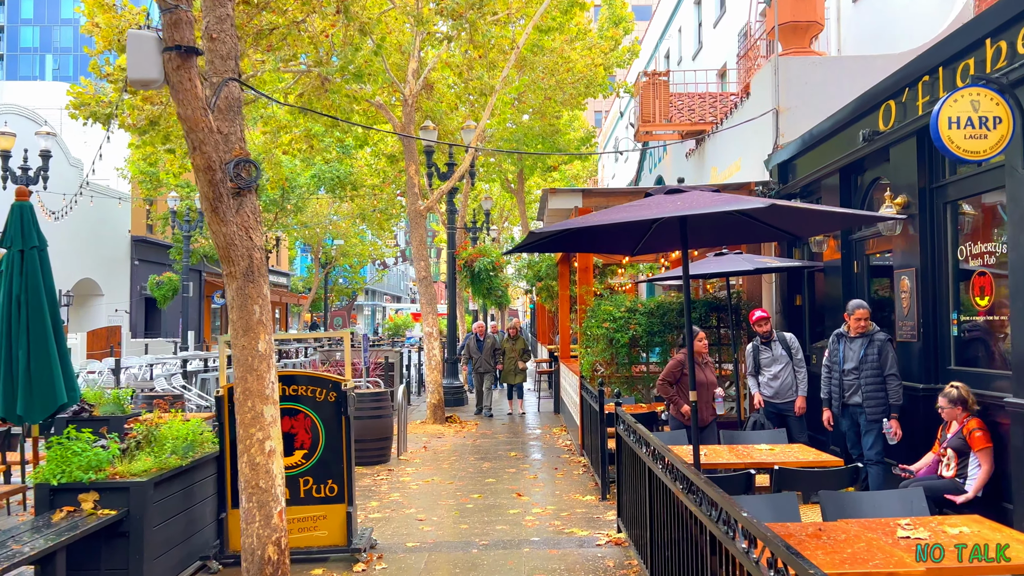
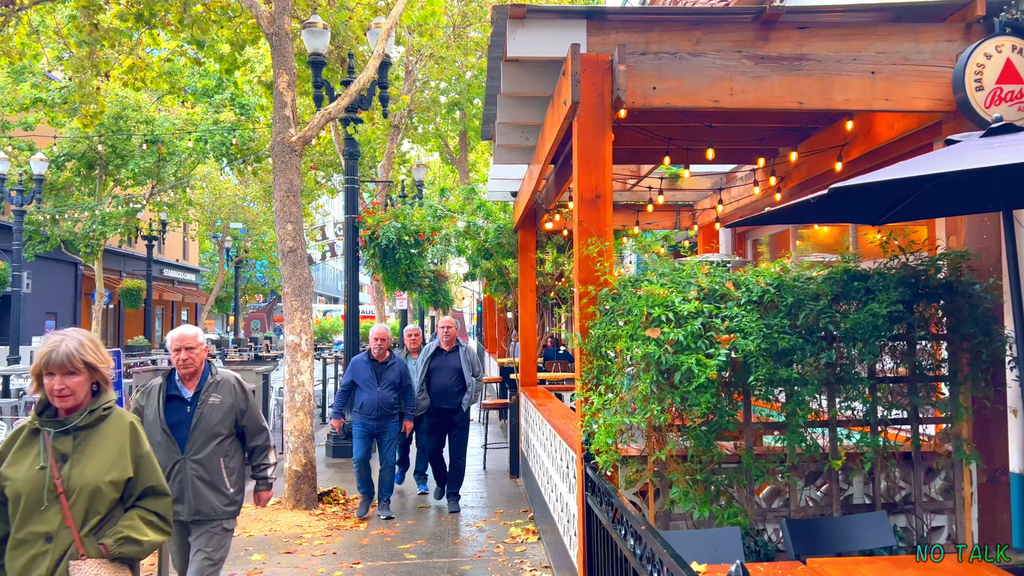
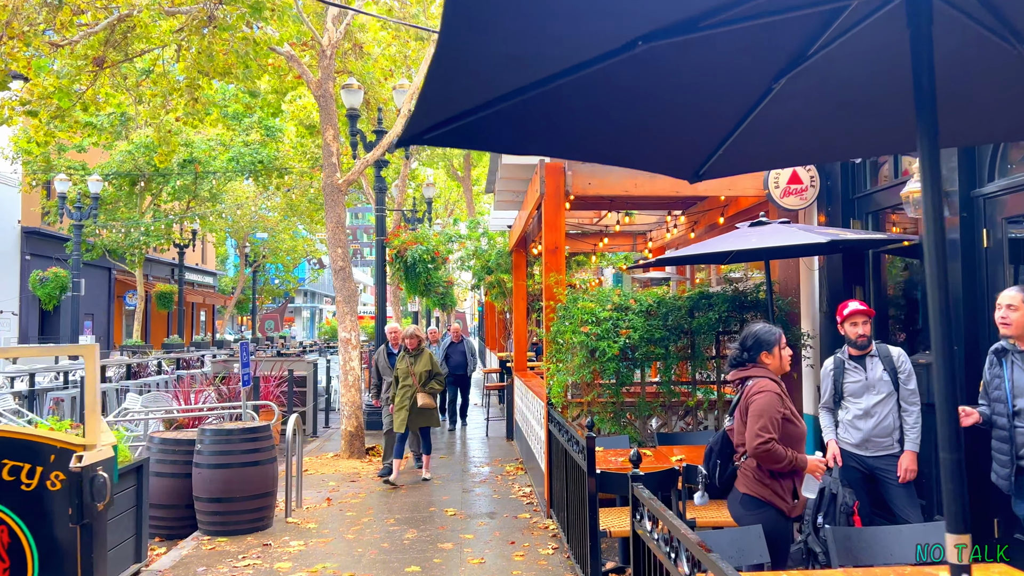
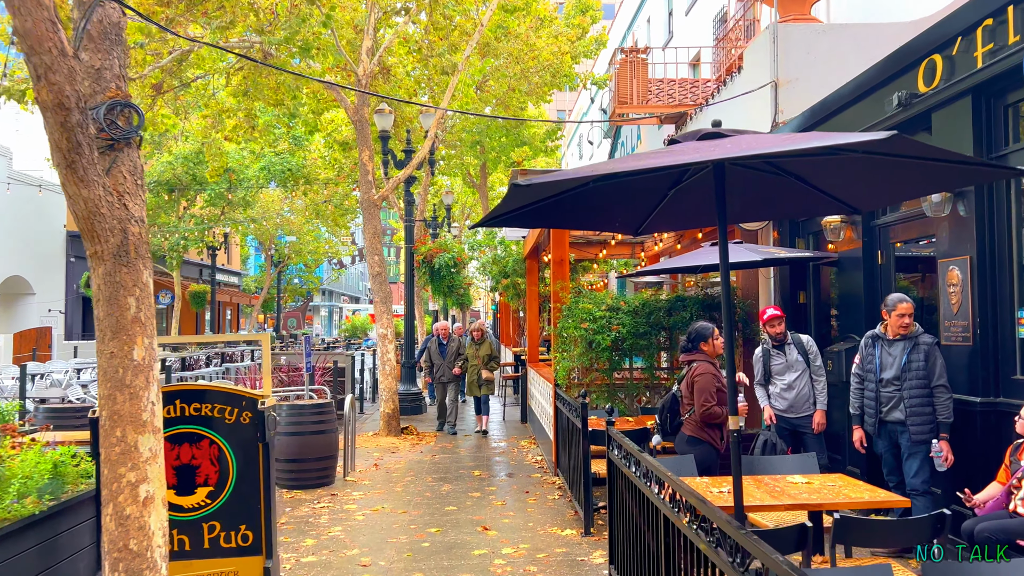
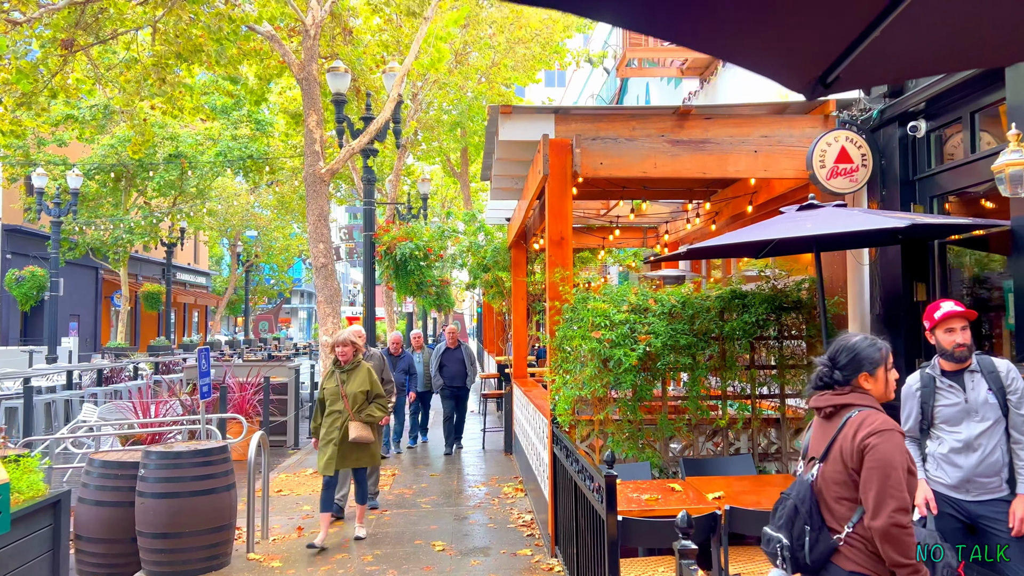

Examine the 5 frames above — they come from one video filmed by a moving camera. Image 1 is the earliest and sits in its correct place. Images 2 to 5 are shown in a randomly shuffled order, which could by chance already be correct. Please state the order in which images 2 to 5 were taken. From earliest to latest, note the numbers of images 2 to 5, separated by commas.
4, 3, 5, 2
